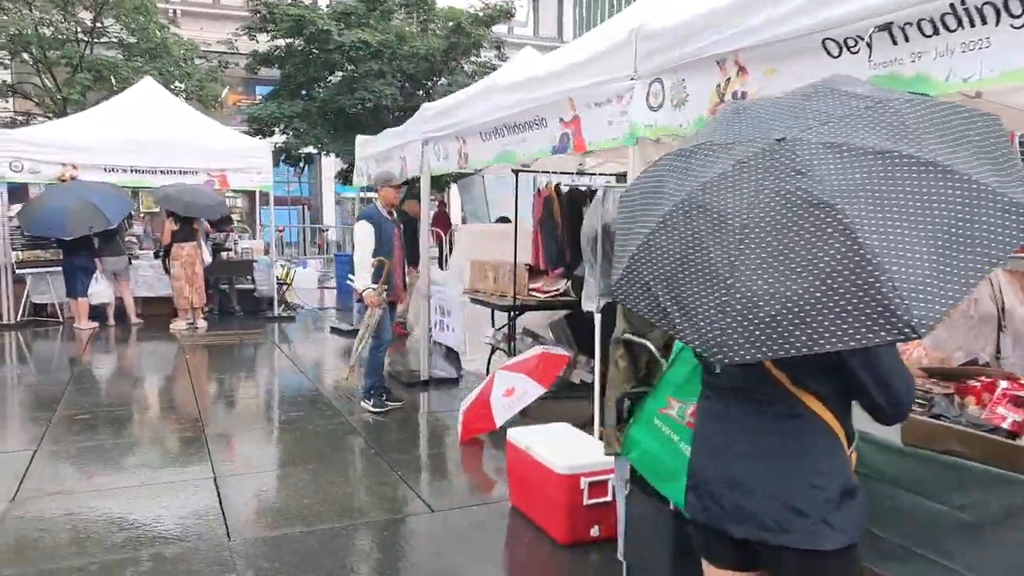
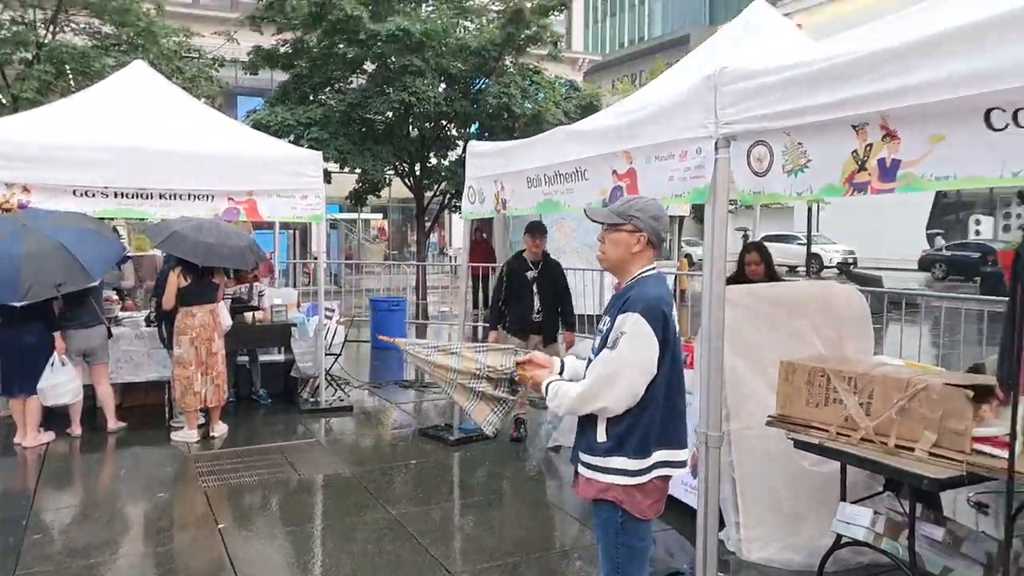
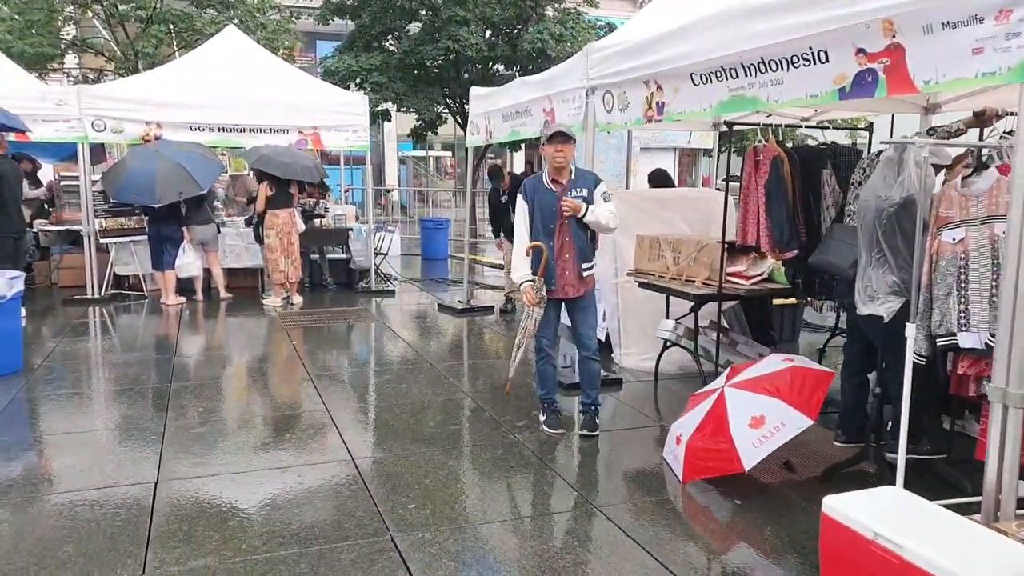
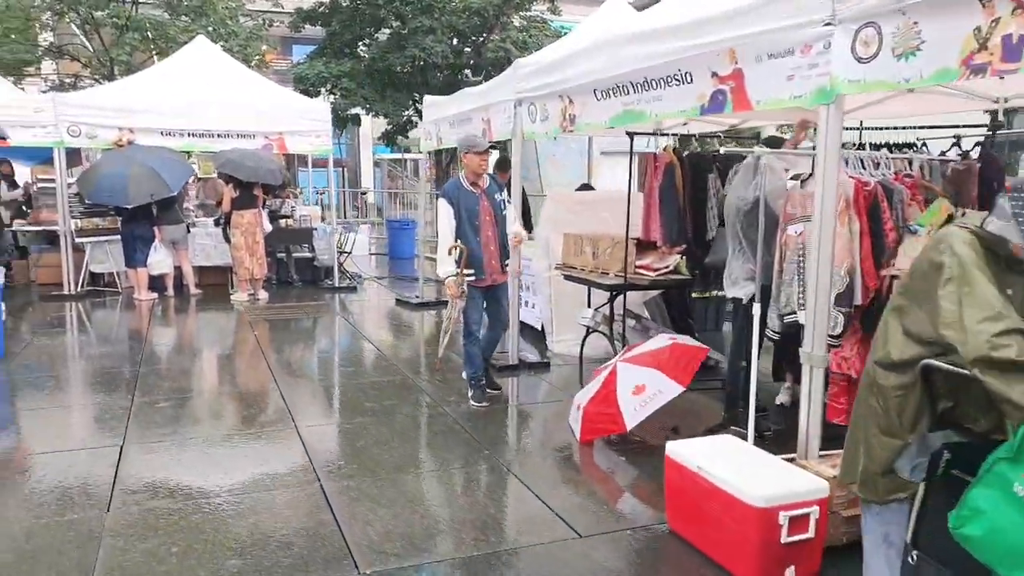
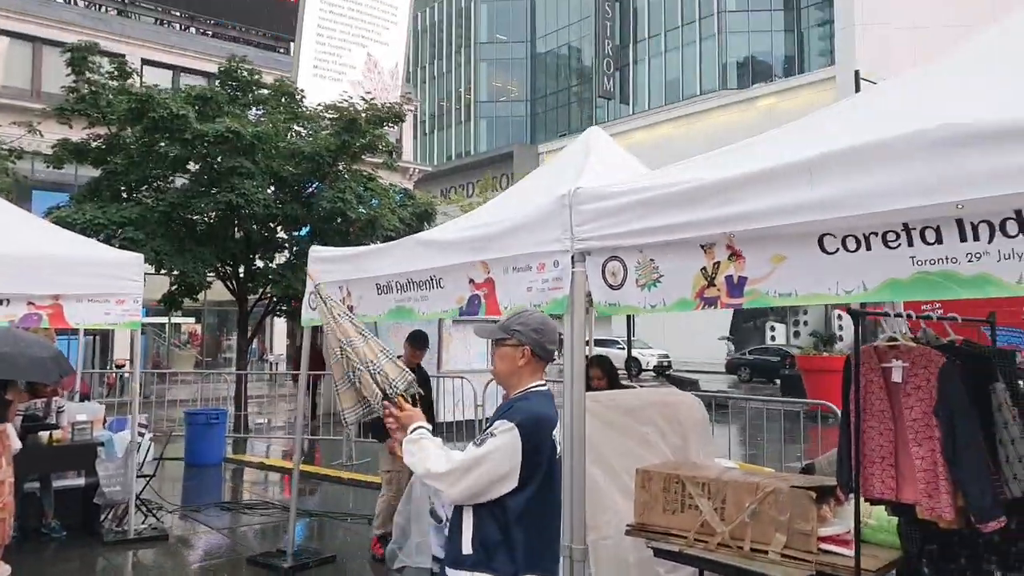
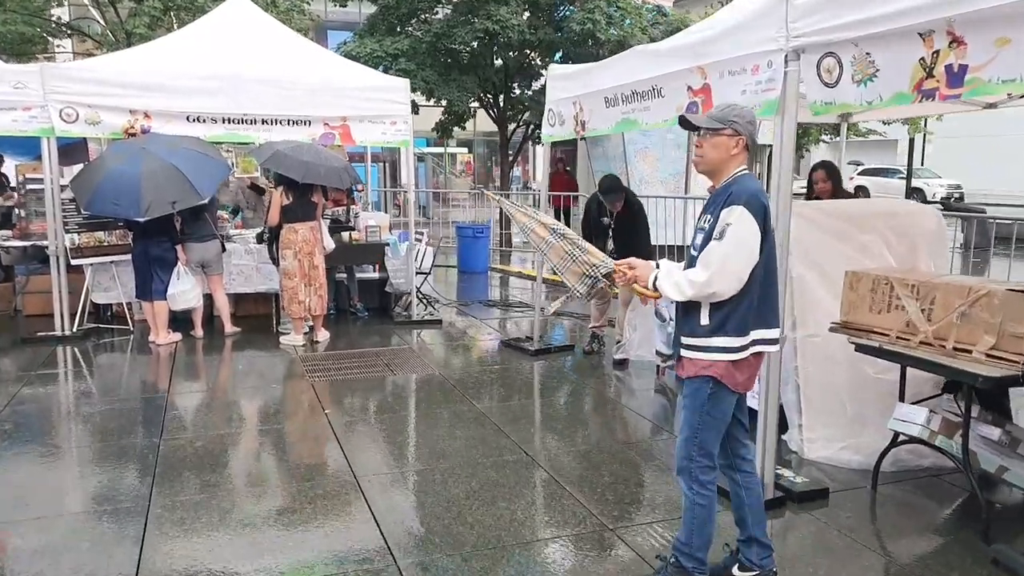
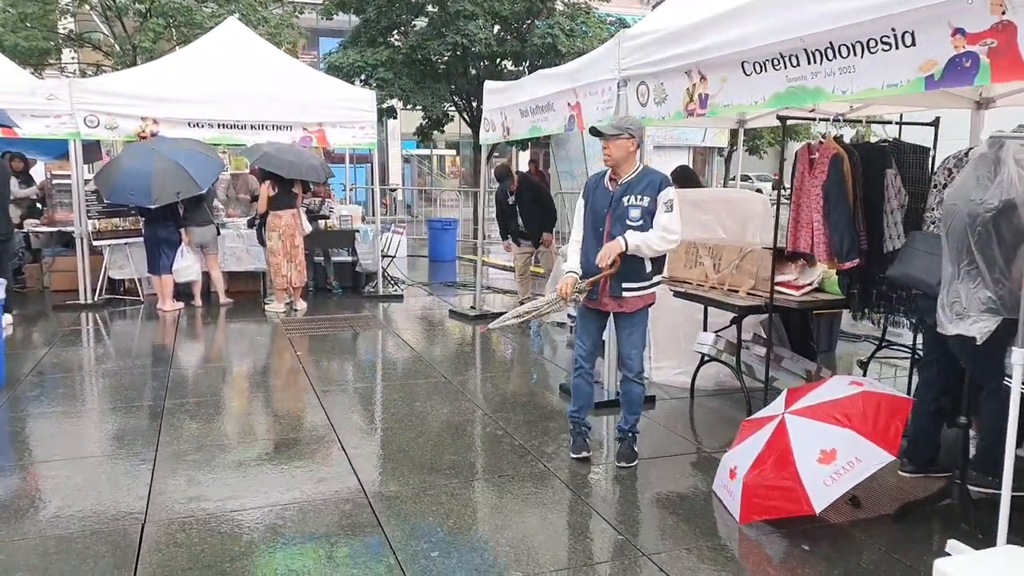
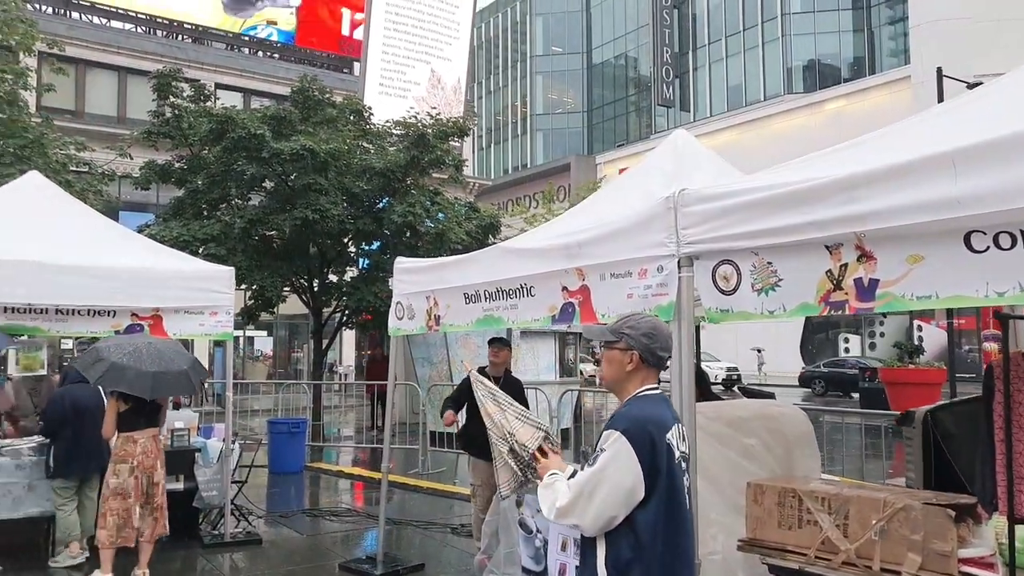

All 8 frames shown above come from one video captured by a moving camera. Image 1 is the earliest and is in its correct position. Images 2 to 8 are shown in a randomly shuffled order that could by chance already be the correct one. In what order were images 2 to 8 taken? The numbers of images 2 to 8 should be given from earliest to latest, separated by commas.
4, 3, 7, 6, 2, 5, 8
